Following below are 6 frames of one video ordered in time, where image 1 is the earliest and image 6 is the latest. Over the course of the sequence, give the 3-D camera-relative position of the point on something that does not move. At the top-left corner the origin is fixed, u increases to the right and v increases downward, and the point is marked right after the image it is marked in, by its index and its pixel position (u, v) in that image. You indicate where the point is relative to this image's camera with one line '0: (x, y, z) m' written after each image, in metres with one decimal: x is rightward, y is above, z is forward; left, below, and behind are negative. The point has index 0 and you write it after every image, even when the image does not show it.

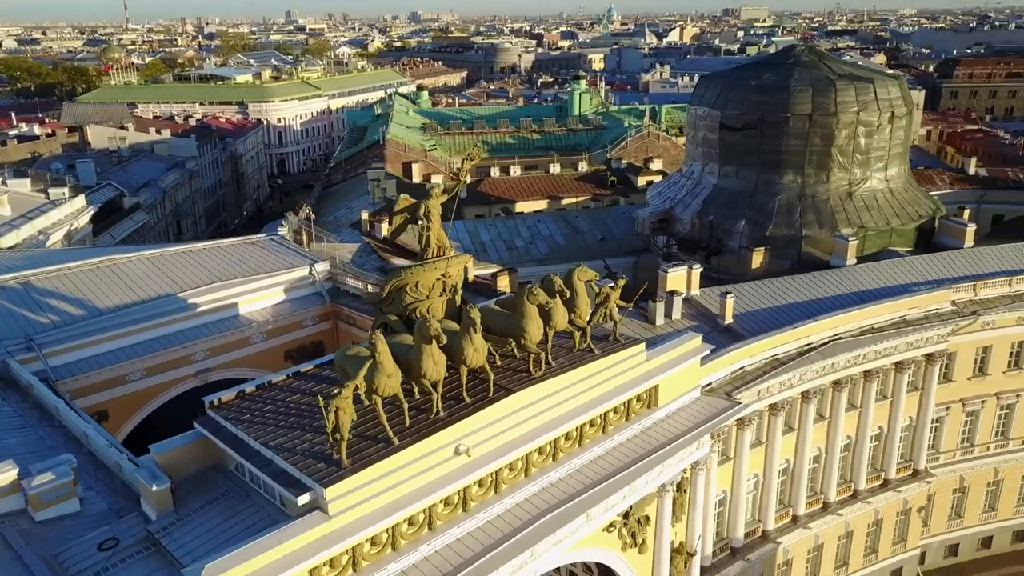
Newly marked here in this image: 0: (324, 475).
0: (-3.8, -3.8, +16.4) m
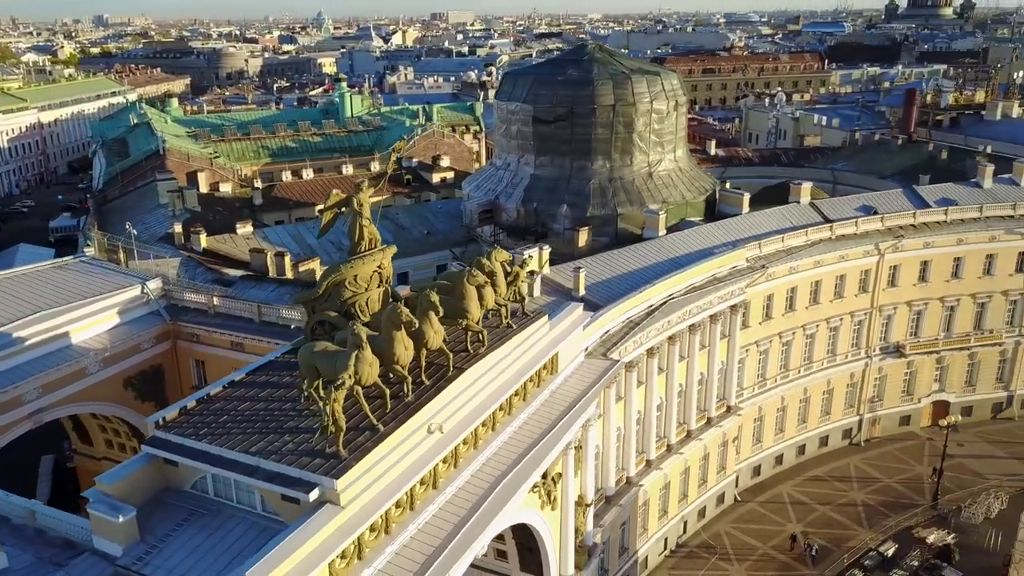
0: (-3.7, -3.7, +16.5) m
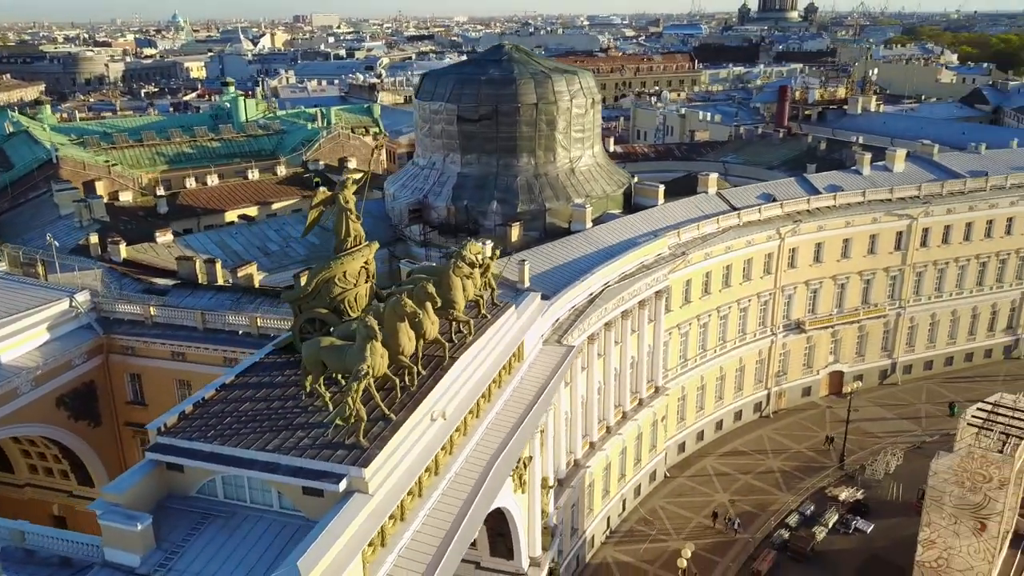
0: (-3.3, -3.5, +16.8) m
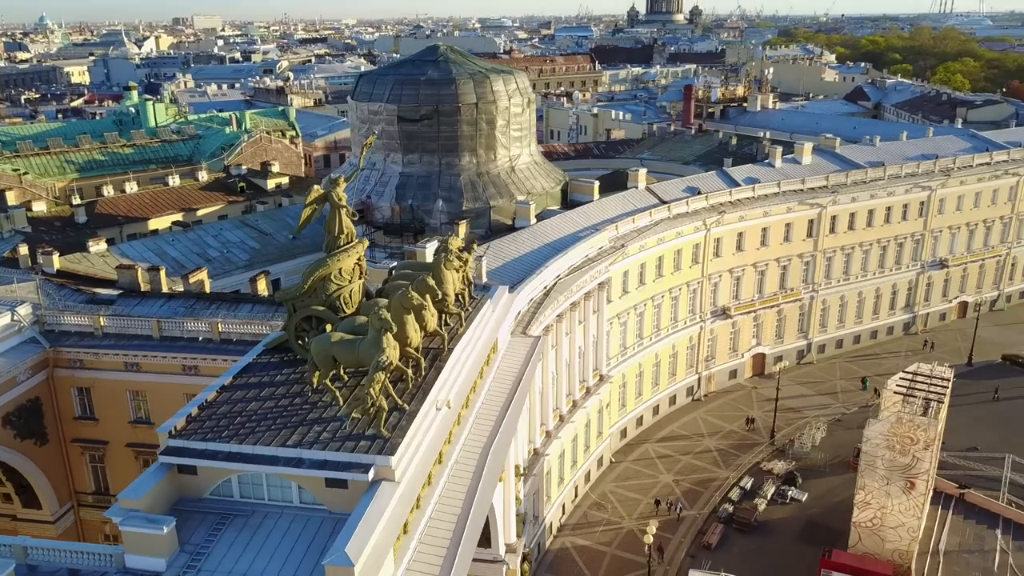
0: (-2.8, -3.4, +17.2) m
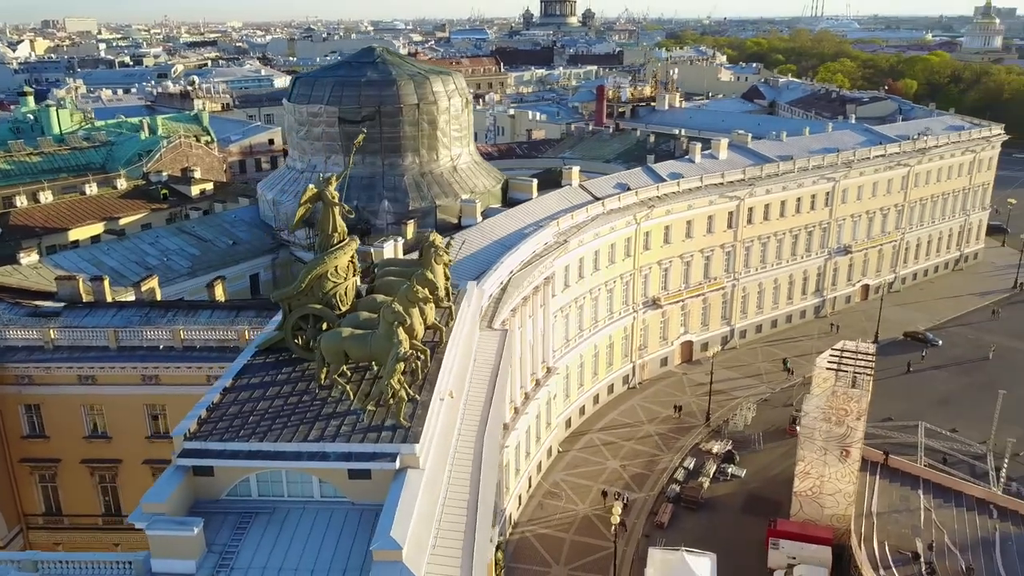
0: (-2.4, -3.2, +17.6) m
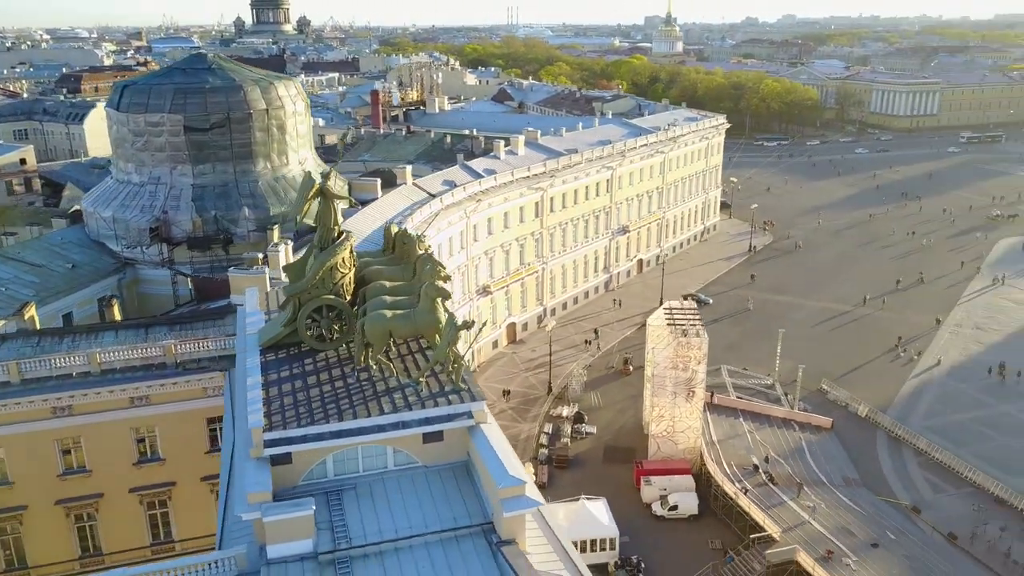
0: (-1.1, -2.6, +19.4) m
